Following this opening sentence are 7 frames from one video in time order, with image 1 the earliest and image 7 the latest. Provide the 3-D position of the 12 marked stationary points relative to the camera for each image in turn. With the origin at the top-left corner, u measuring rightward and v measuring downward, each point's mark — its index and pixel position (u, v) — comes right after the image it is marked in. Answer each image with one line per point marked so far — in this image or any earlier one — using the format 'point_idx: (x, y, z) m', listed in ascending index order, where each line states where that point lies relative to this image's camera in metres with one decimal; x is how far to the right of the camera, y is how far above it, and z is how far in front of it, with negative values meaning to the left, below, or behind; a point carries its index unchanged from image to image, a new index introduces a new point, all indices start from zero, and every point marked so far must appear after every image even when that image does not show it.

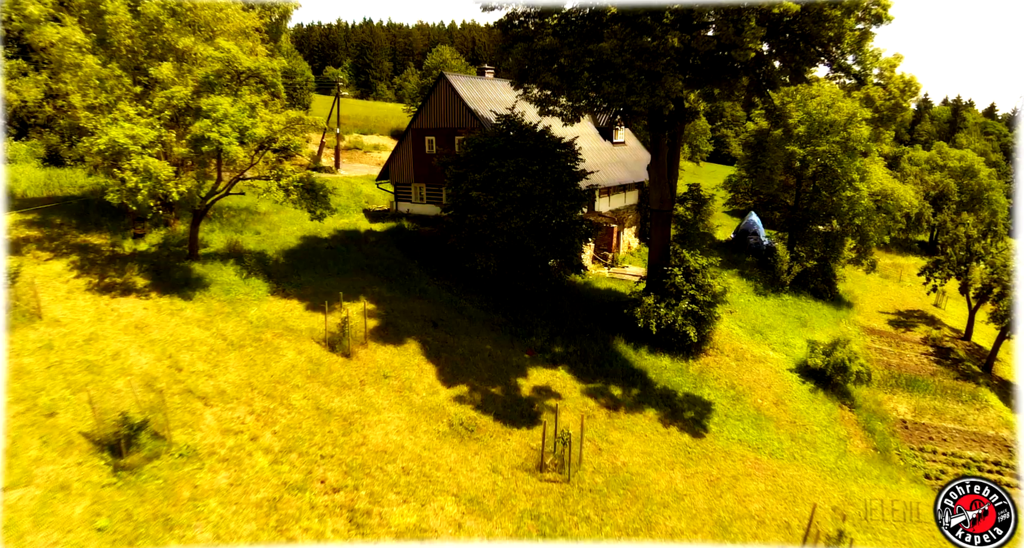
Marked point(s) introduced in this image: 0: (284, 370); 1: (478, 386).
0: (-6.9, -2.9, +15.7) m
1: (-1.1, -3.7, +17.3) m
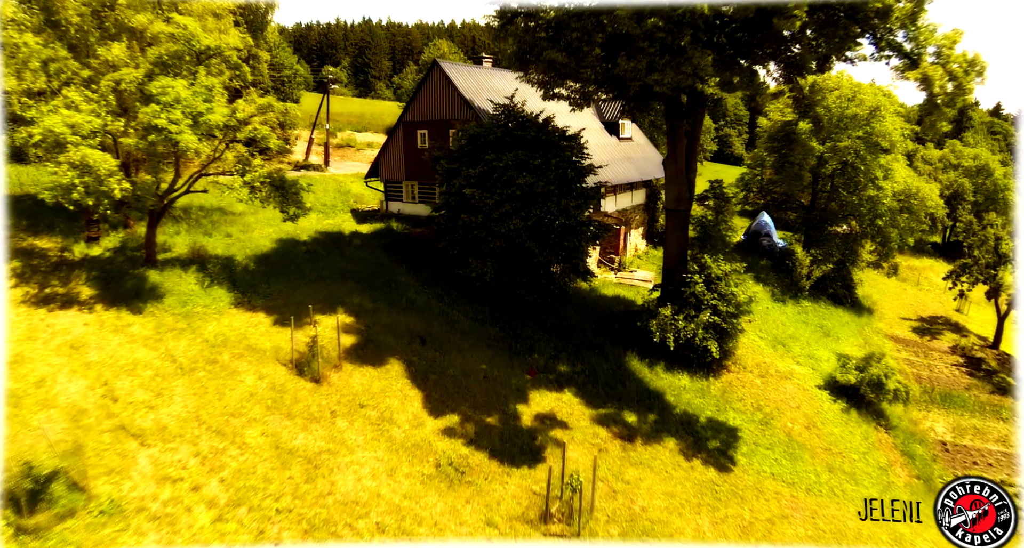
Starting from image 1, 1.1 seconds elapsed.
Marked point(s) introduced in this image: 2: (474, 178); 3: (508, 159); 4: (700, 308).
0: (-6.9, -3.2, +13.3) m
1: (-1.1, -4.0, +14.8) m
2: (-1.2, +3.5, +19.0) m
3: (-0.2, +4.2, +18.9) m
4: (+7.2, -1.3, +20.0) m
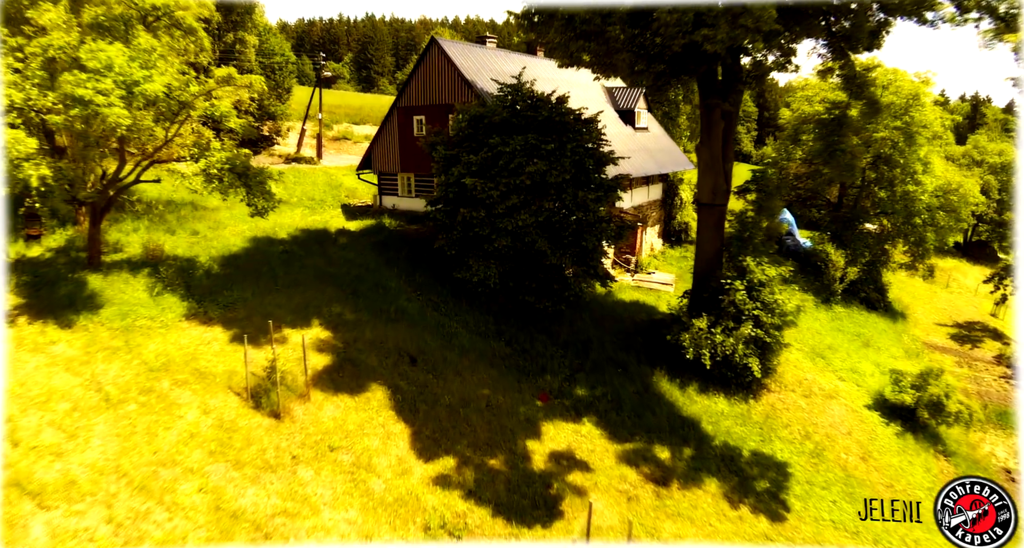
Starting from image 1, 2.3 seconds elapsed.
0: (-6.7, -3.3, +10.5) m
1: (-0.9, -4.2, +11.9) m
2: (-1.0, +3.3, +16.2) m
3: (+0.1, +4.0, +16.0) m
4: (+7.4, -1.5, +17.1) m
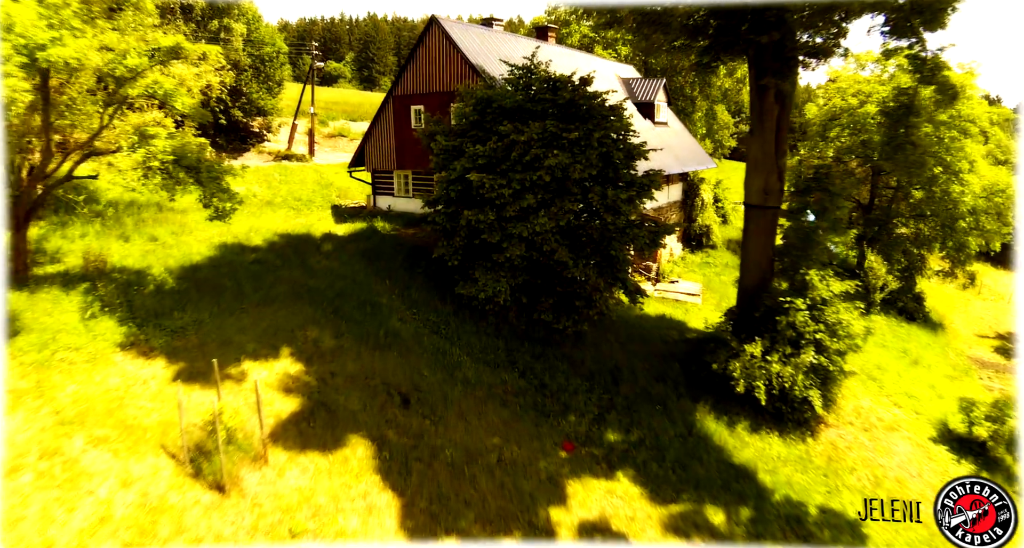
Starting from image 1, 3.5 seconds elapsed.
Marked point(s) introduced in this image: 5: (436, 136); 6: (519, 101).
0: (-6.3, -3.7, +7.7) m
1: (-0.6, -4.6, +9.1) m
2: (-0.6, +2.9, +13.4) m
3: (+0.5, +3.6, +13.2) m
4: (+7.8, -1.9, +14.3) m
5: (-2.1, +3.9, +14.6) m
6: (+0.2, +4.6, +13.8) m
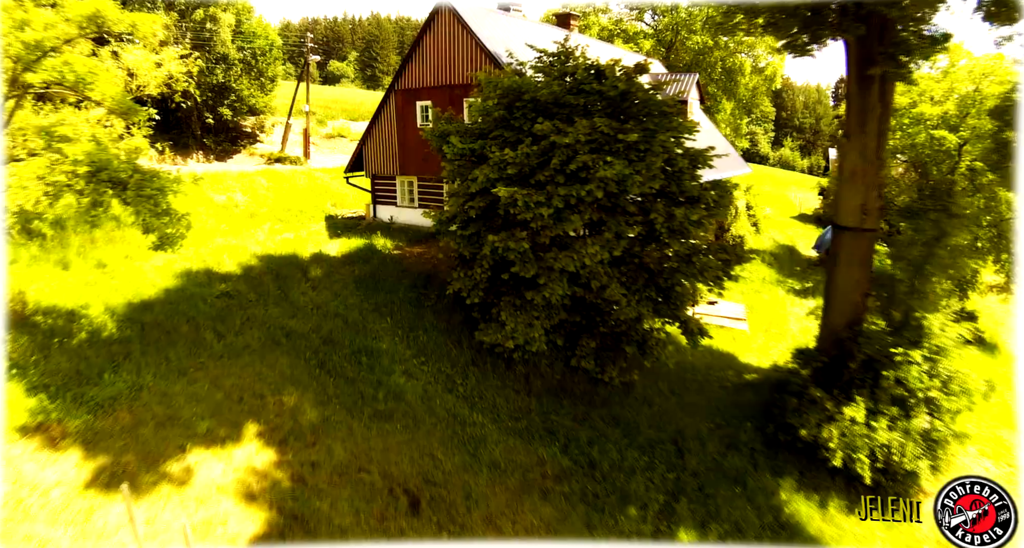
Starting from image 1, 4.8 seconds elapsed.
0: (-5.6, -4.6, +4.7) m
1: (+0.2, -5.5, +6.1) m
2: (+0.2, +2.1, +10.3) m
3: (+1.2, +2.7, +10.2) m
4: (+8.6, -2.8, +11.2) m
5: (-1.4, +3.0, +11.6) m
6: (+1.0, +3.7, +10.8) m
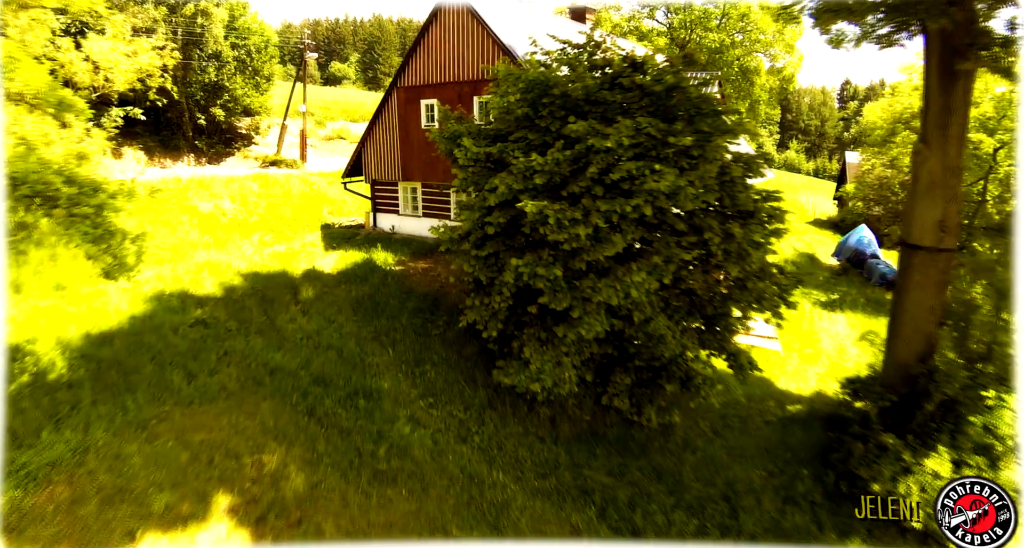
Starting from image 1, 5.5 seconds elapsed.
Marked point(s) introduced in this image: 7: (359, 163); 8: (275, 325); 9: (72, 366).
0: (-5.2, -5.1, +3.0) m
1: (+0.6, -5.9, +4.4) m
2: (+0.6, +1.6, +8.7) m
3: (+1.7, +2.2, +8.5) m
4: (+9.0, -3.3, +9.5) m
5: (-0.9, +2.5, +10.0) m
6: (+1.4, +3.2, +9.2) m
7: (-5.9, +4.2, +19.9) m
8: (-4.9, -1.0, +10.9) m
9: (-7.4, -1.5, +8.8) m
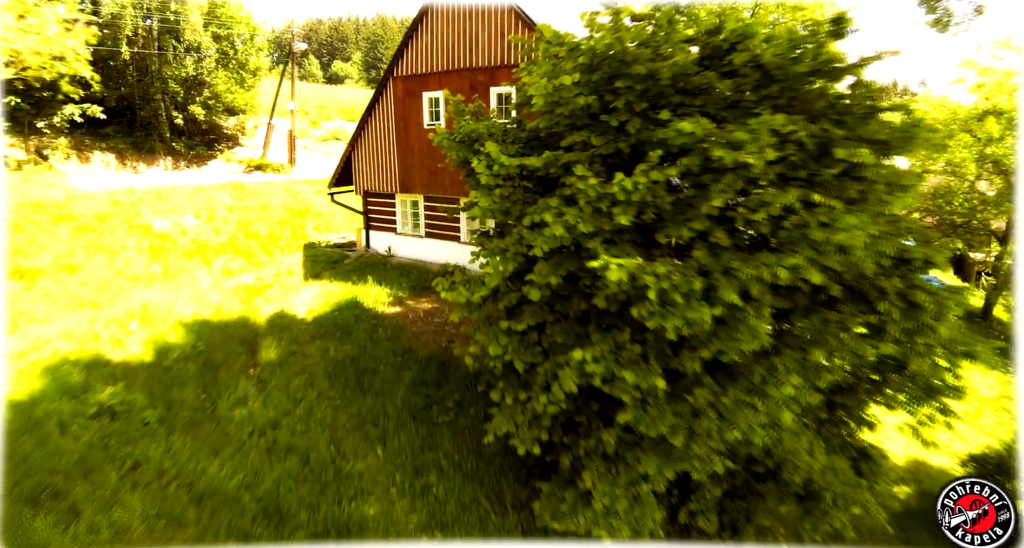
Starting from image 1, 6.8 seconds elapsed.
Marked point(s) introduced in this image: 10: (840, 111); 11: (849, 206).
0: (-4.6, -6.0, -0.2) m
1: (+1.2, -6.9, +1.3) m
2: (+1.2, +0.6, +5.5) m
3: (+2.3, +1.3, +5.4) m
4: (+9.6, -4.3, +6.4) m
5: (-0.3, +1.6, +6.8) m
6: (+2.0, +2.3, +6.0) m
7: (-5.2, +3.3, +16.7) m
8: (-4.3, -2.0, +7.7) m
9: (-6.8, -2.5, +5.6) m
10: (+3.7, +1.8, +6.1) m
11: (+3.3, +0.7, +5.4) m
